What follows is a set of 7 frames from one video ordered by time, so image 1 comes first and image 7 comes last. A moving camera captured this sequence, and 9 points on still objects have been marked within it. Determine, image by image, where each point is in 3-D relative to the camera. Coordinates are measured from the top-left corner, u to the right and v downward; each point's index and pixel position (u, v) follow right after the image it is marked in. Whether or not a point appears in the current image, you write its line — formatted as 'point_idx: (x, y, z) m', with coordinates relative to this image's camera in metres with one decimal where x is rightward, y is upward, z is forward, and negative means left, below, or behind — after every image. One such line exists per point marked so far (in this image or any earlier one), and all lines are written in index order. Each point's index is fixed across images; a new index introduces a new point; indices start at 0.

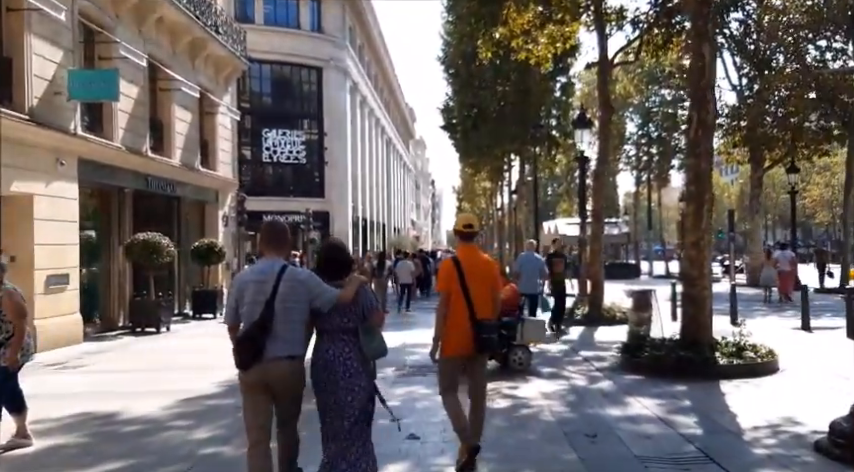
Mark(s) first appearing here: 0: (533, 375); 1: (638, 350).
0: (+1.2, -1.6, +11.3) m
1: (+2.5, -1.3, +11.7) m
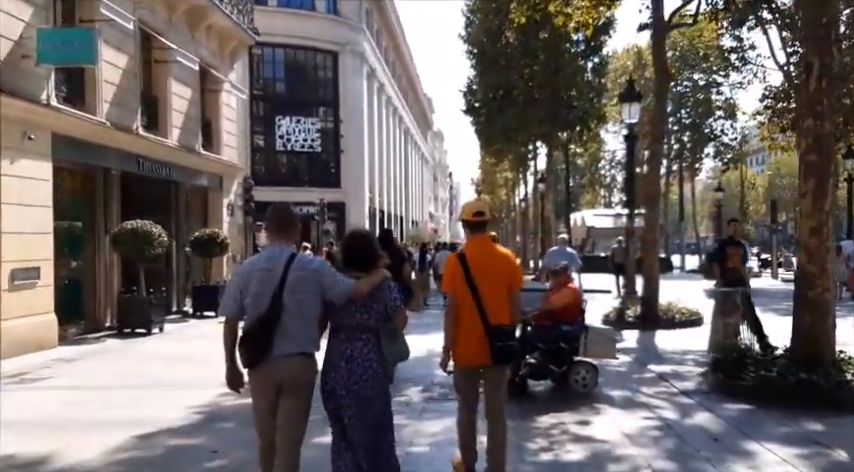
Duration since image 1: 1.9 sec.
0: (+1.5, -1.4, +8.8) m
1: (+2.8, -1.2, +9.1) m
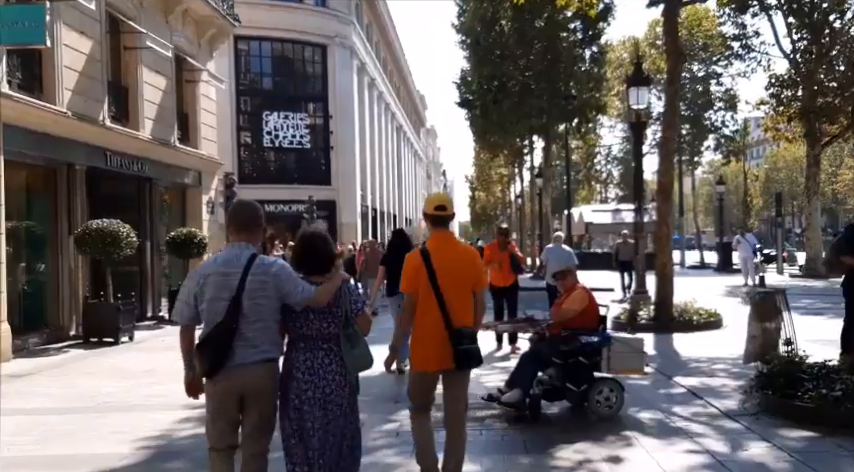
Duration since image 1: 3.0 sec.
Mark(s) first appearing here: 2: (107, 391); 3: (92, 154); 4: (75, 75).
0: (+1.5, -1.4, +7.3) m
1: (+2.8, -1.1, +7.7) m
2: (-3.5, -1.7, +11.1) m
3: (-5.8, +1.4, +17.3) m
4: (-5.7, +2.6, +16.4) m
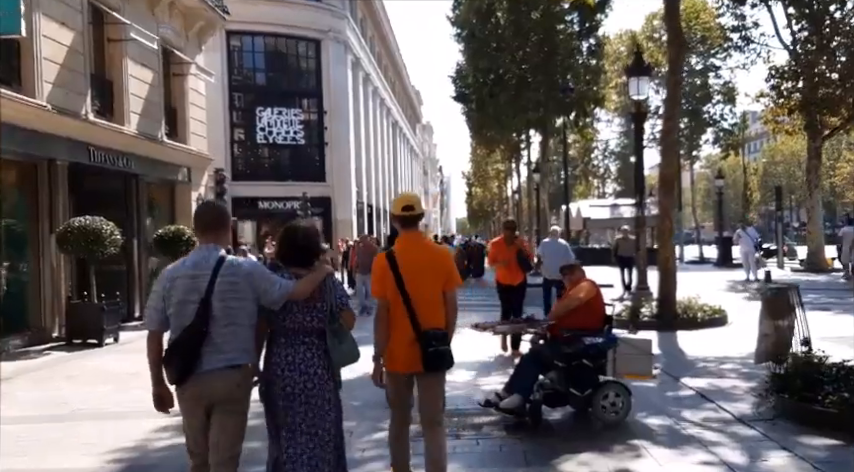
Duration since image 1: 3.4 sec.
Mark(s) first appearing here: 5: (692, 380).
0: (+1.4, -1.3, +6.8) m
1: (+2.7, -1.1, +7.1) m
2: (-3.6, -1.7, +10.6) m
3: (-5.9, +1.4, +16.7) m
4: (-5.8, +2.7, +15.8) m
5: (+2.4, -1.3, +9.1) m
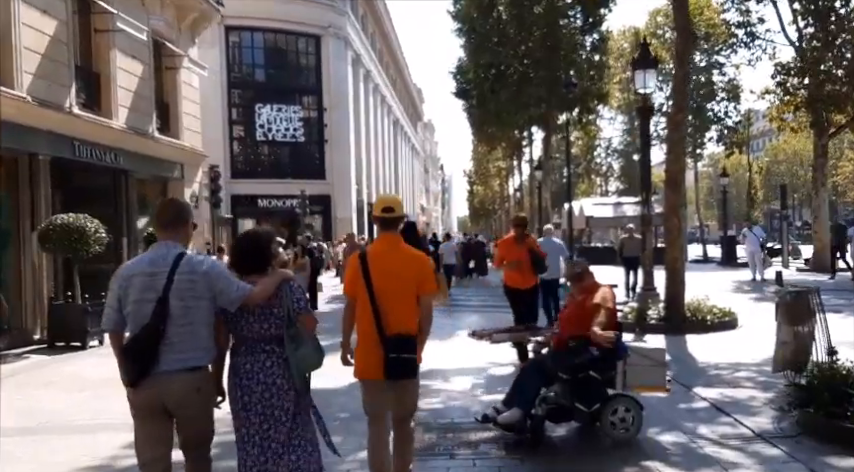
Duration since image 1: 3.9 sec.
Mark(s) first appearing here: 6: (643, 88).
0: (+1.4, -1.3, +6.1) m
1: (+2.7, -1.1, +6.5) m
2: (-3.7, -1.7, +10.0) m
3: (-5.9, +1.5, +16.1) m
4: (-5.9, +2.7, +15.2) m
5: (+2.4, -1.3, +8.5) m
6: (+3.5, +2.4, +16.5) m
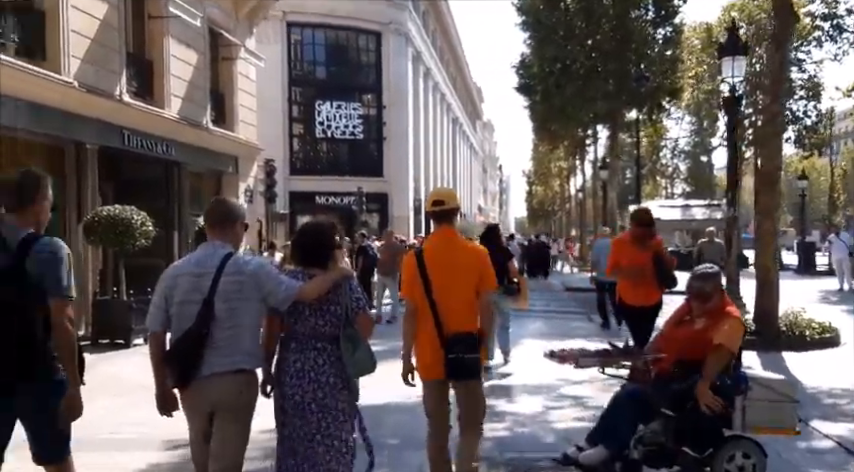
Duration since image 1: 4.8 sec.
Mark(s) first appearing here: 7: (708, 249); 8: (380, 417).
0: (+1.8, -1.3, +5.0) m
1: (+3.1, -1.1, +5.3) m
2: (-3.0, -1.6, +9.1) m
3: (-4.9, +1.6, +15.4) m
4: (-4.9, +2.8, +14.5) m
5: (+2.9, -1.3, +7.3) m
6: (+4.6, +2.4, +15.3) m
7: (+5.0, -0.2, +17.9) m
8: (-0.4, -1.5, +8.5) m
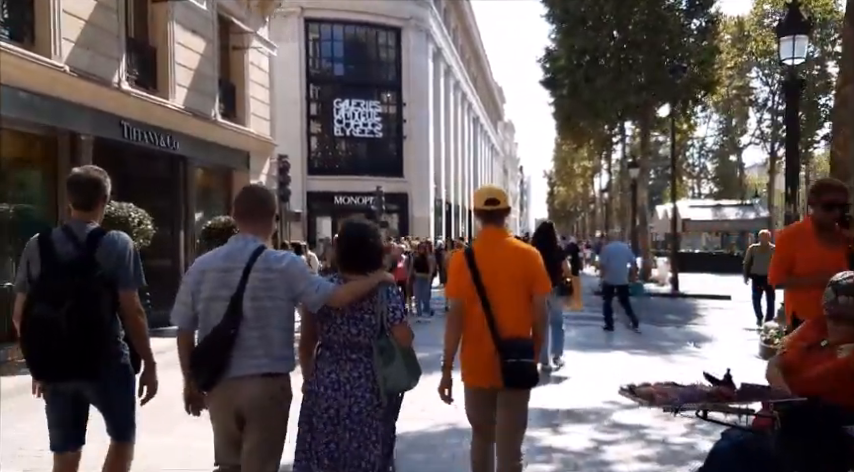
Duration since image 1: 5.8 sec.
0: (+1.9, -1.3, +3.7) m
1: (+3.2, -1.1, +3.9) m
2: (-2.8, -1.6, +7.9) m
3: (-4.5, +1.6, +14.1) m
4: (-4.6, +2.8, +13.3) m
5: (+3.1, -1.3, +5.9) m
6: (+4.9, +2.4, +13.9) m
7: (+5.3, -0.2, +16.5) m
8: (-0.2, -1.5, +7.2) m
